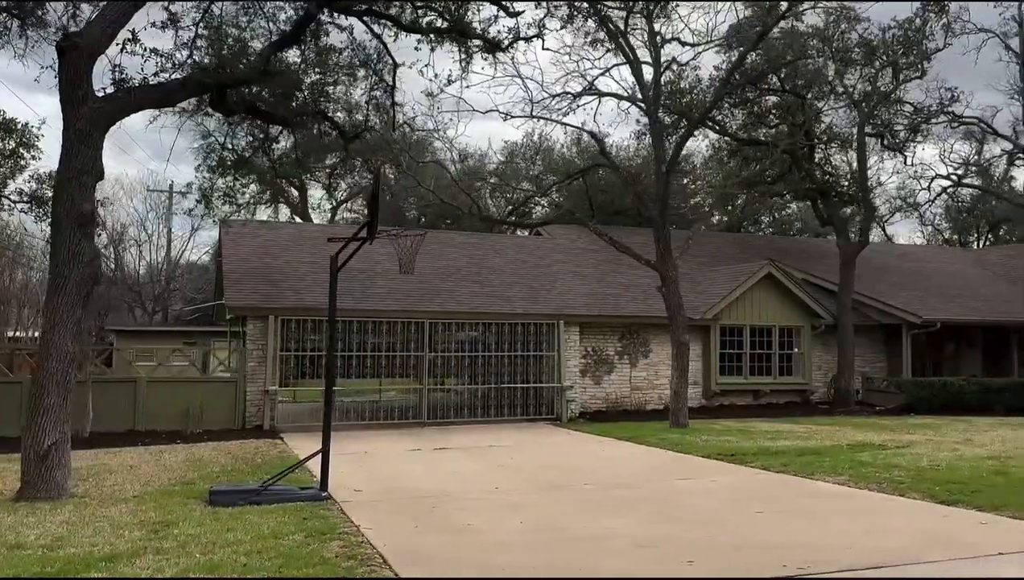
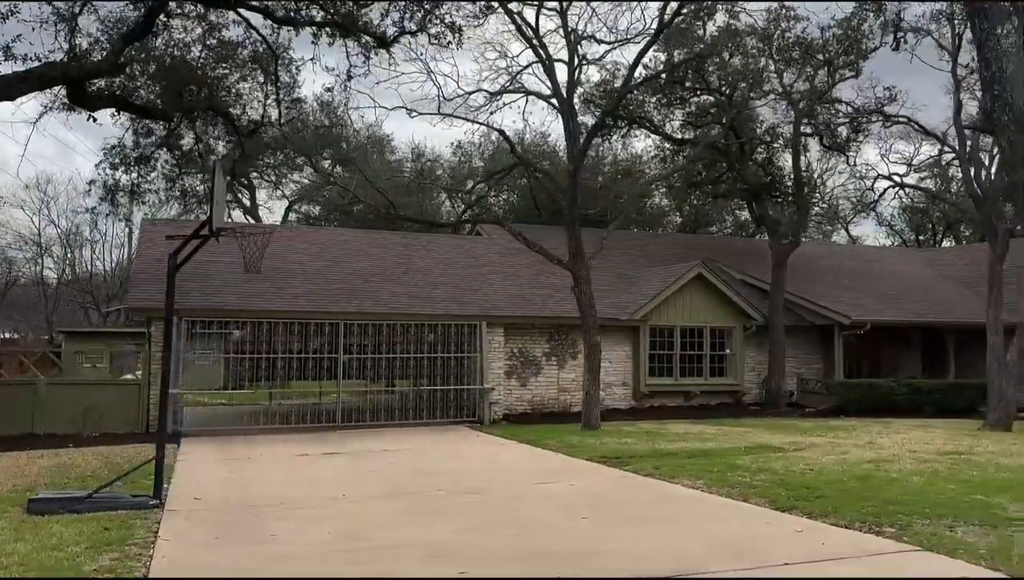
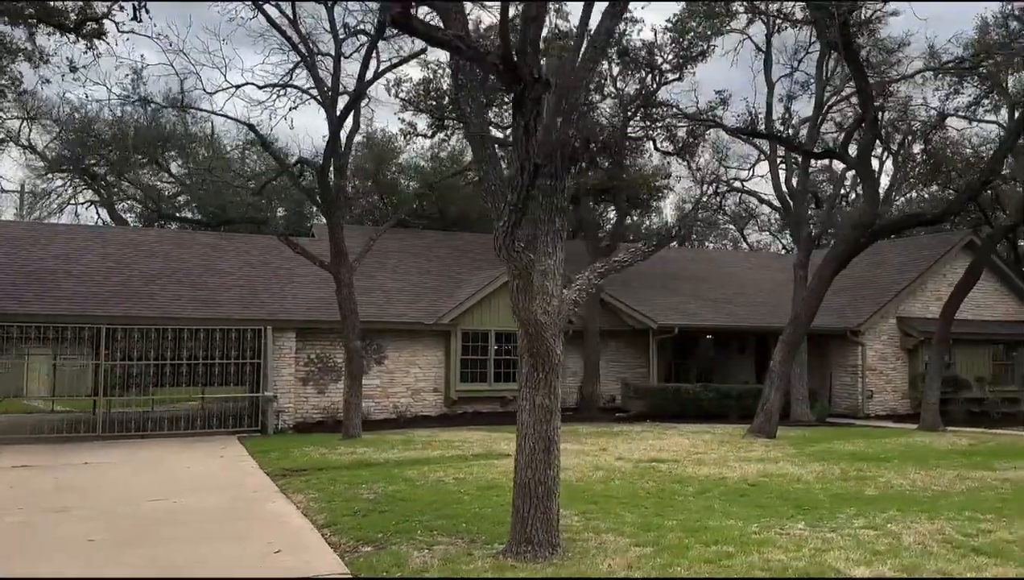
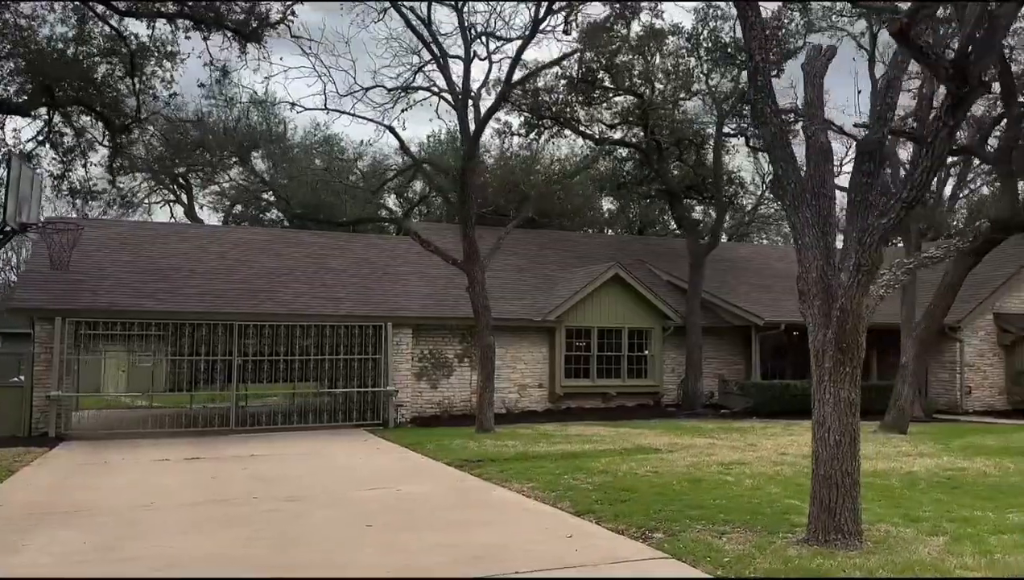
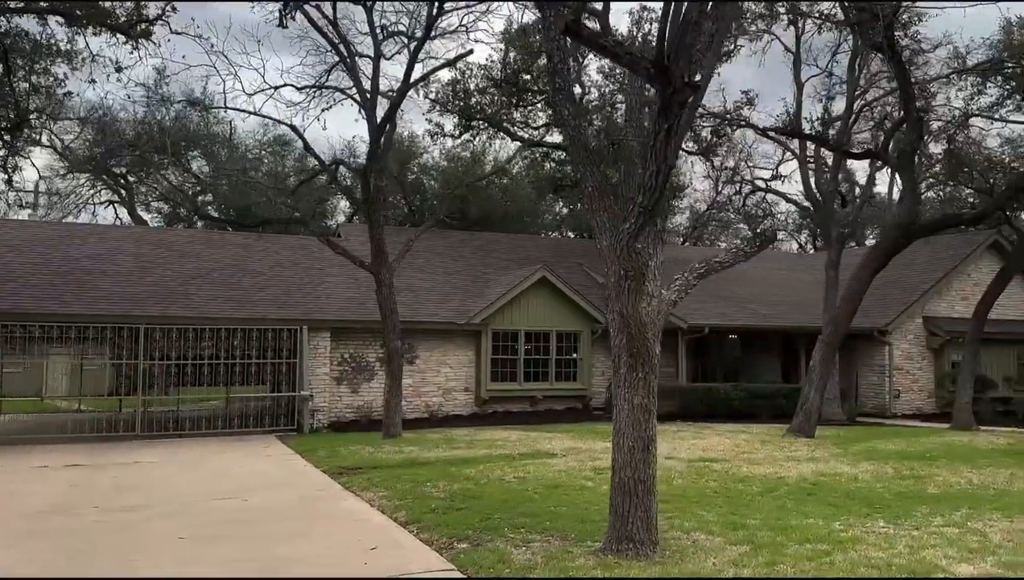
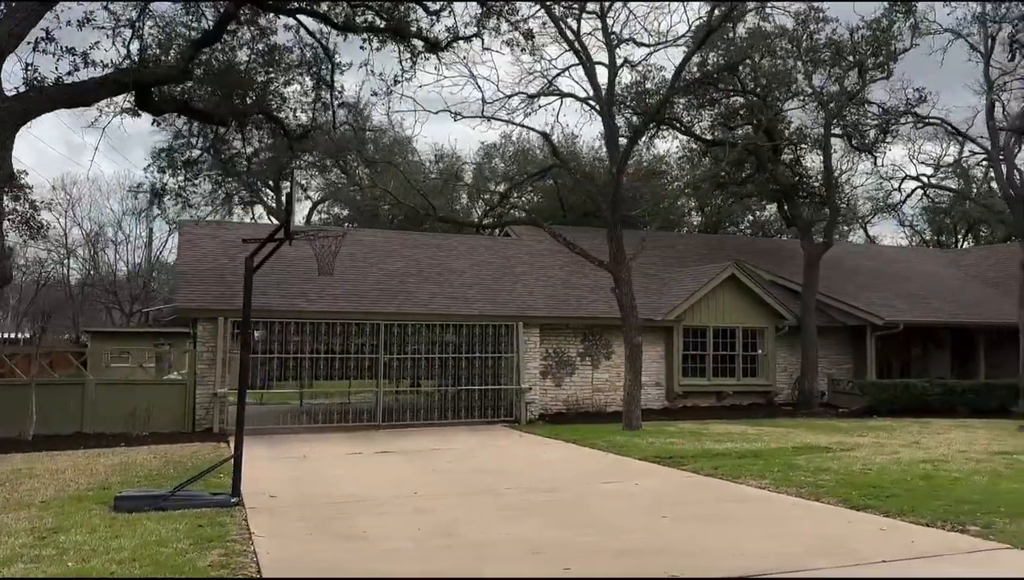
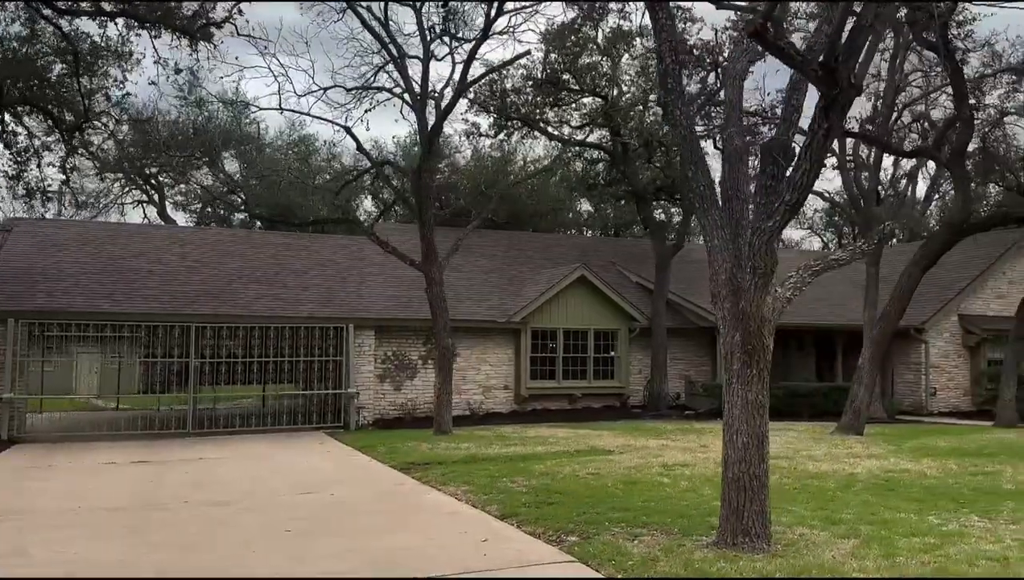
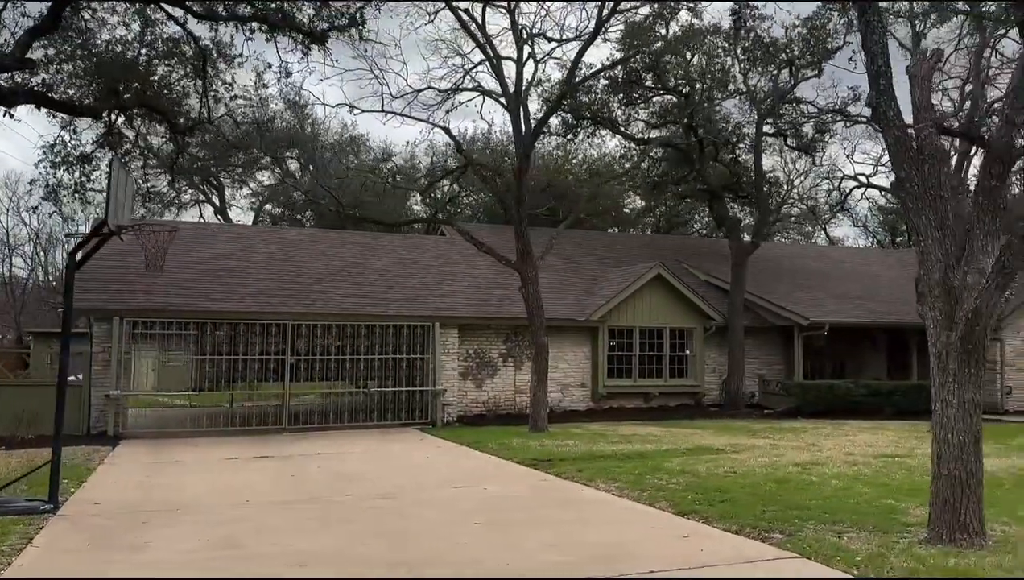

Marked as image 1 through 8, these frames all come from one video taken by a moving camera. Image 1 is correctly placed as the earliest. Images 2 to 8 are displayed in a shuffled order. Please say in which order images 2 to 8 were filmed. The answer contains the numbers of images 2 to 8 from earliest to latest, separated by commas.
6, 2, 8, 4, 7, 5, 3
